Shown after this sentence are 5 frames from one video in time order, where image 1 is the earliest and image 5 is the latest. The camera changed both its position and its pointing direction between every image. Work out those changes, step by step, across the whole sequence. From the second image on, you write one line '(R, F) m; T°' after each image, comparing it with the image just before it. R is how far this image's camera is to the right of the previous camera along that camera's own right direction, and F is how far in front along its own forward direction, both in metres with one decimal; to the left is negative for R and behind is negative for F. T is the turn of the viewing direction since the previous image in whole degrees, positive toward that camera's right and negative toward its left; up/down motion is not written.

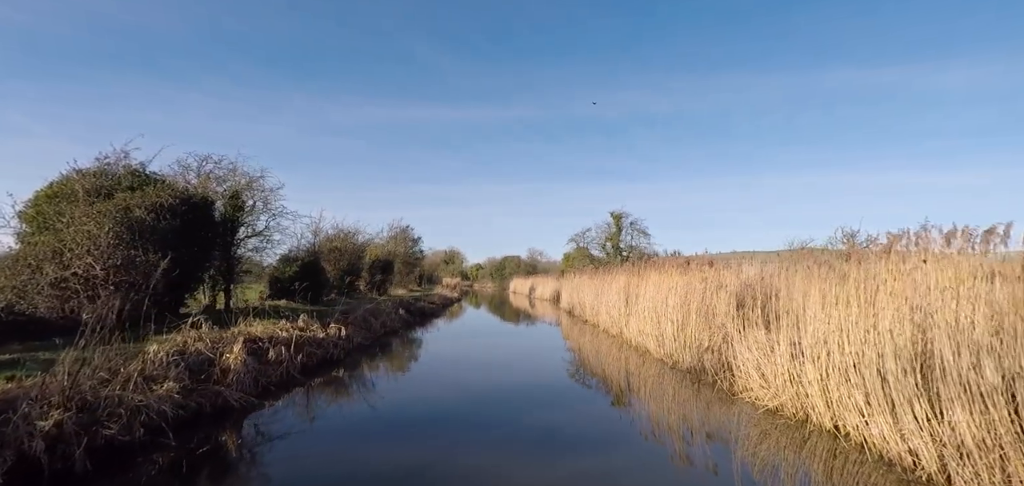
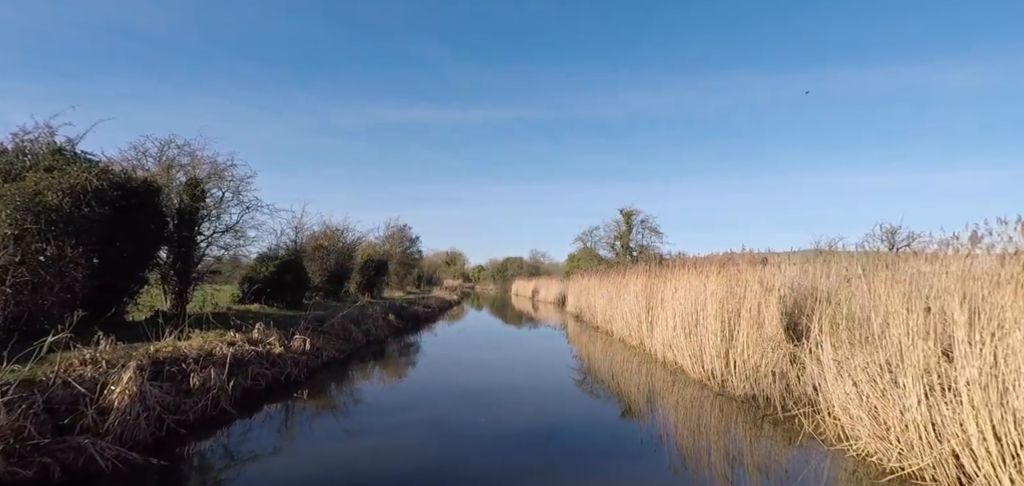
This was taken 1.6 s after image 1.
(0.0, +1.9) m; 0°
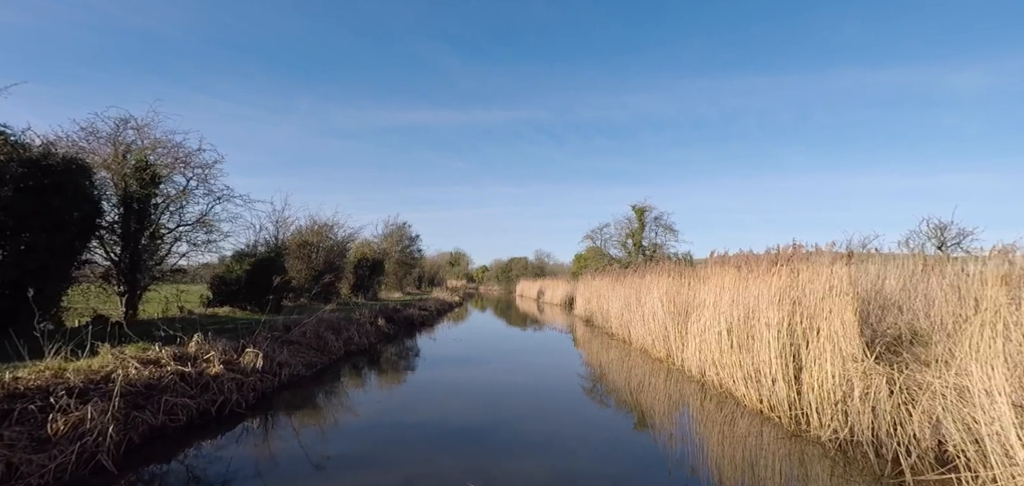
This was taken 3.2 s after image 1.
(0.0, +1.7) m; -1°
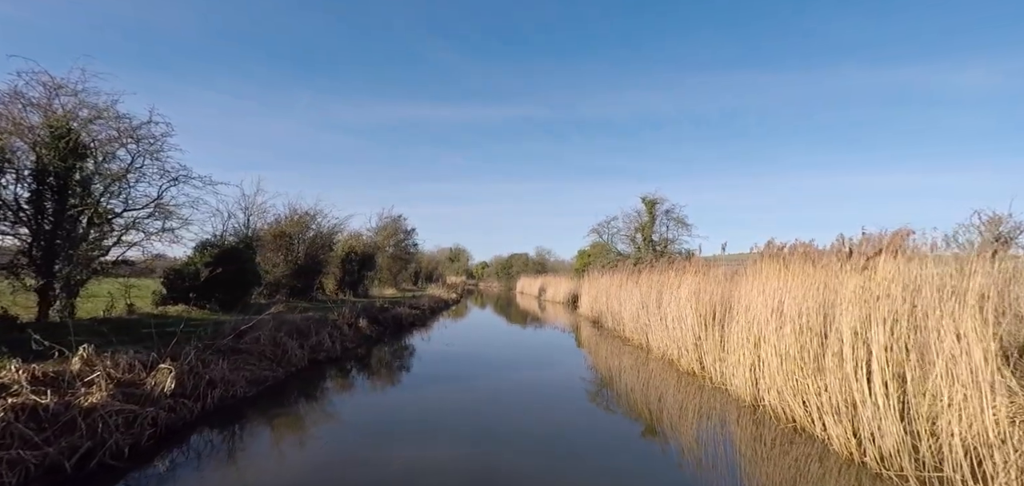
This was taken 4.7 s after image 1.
(0.0, +1.8) m; 0°
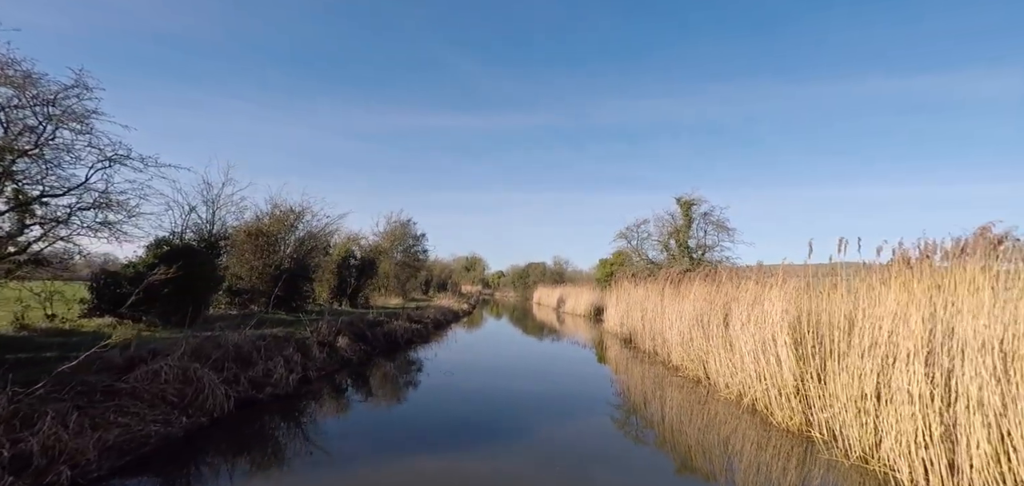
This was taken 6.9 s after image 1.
(0.0, +2.5) m; -2°
